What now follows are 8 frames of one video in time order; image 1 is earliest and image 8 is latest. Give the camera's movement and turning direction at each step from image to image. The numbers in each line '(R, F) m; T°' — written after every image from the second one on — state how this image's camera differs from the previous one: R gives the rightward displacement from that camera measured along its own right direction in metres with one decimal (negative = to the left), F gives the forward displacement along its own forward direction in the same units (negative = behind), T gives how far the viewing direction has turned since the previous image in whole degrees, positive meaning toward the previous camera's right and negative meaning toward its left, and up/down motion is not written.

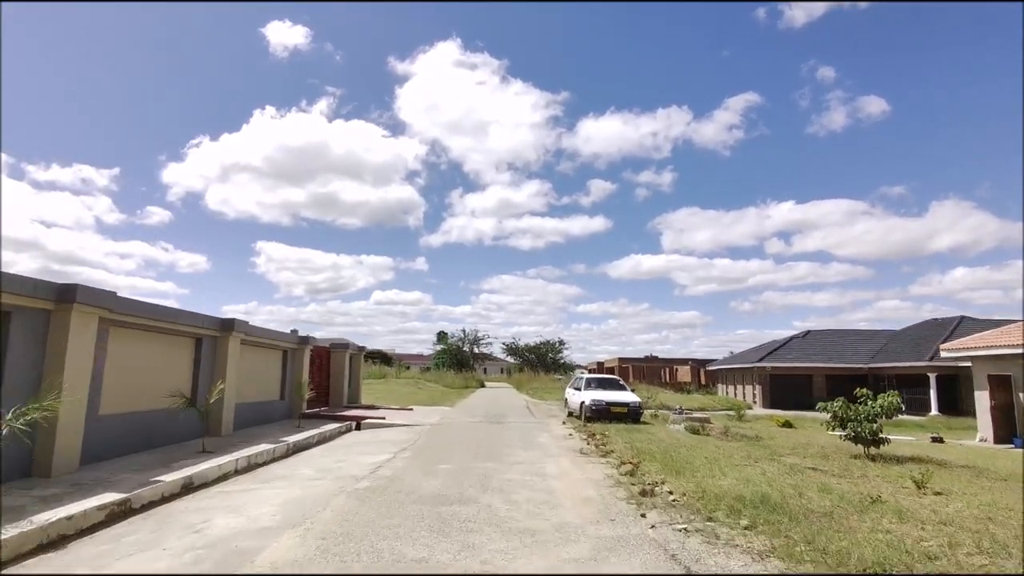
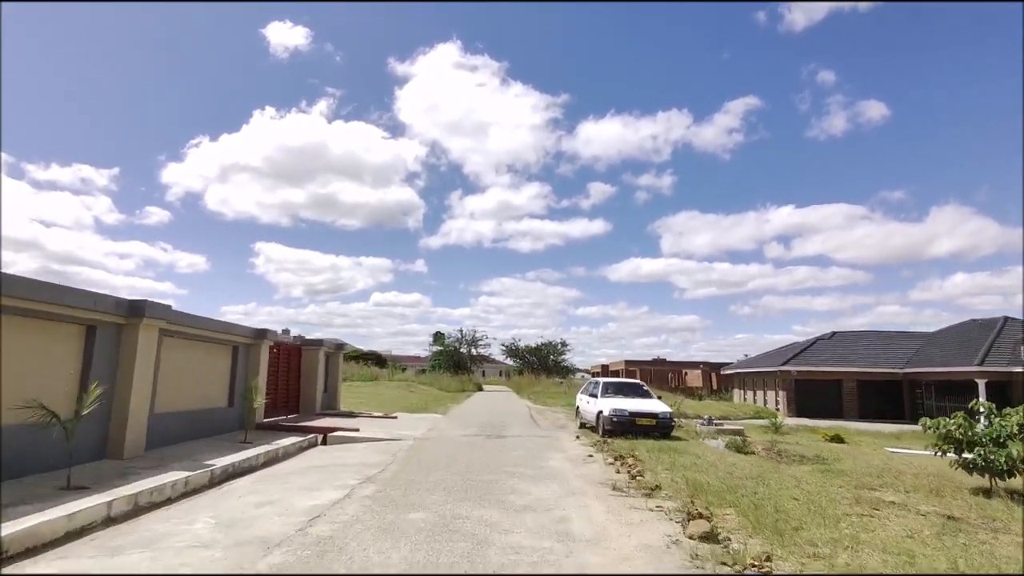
(-0.1, +3.2) m; 0°
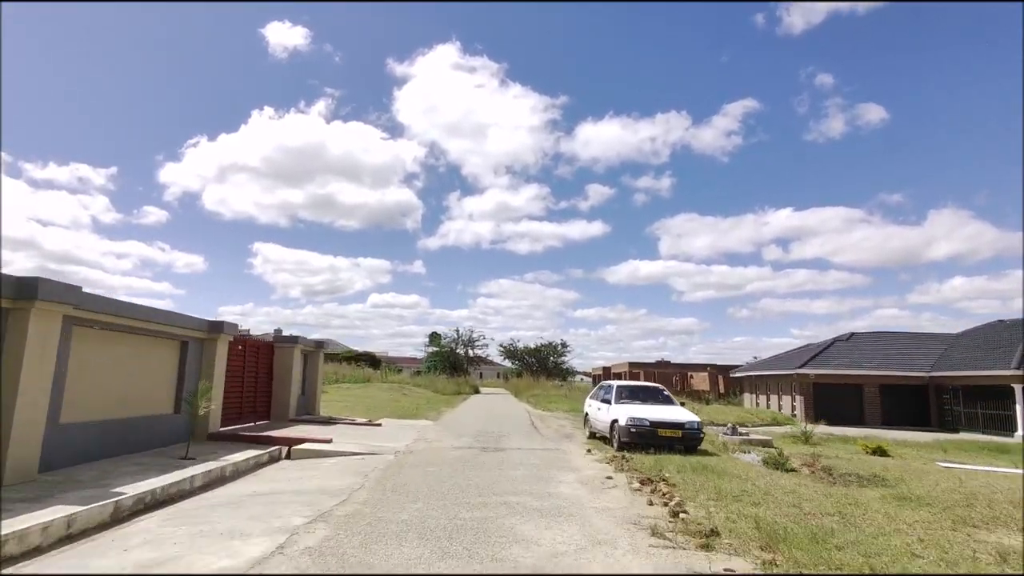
(-0.1, +2.2) m; 0°
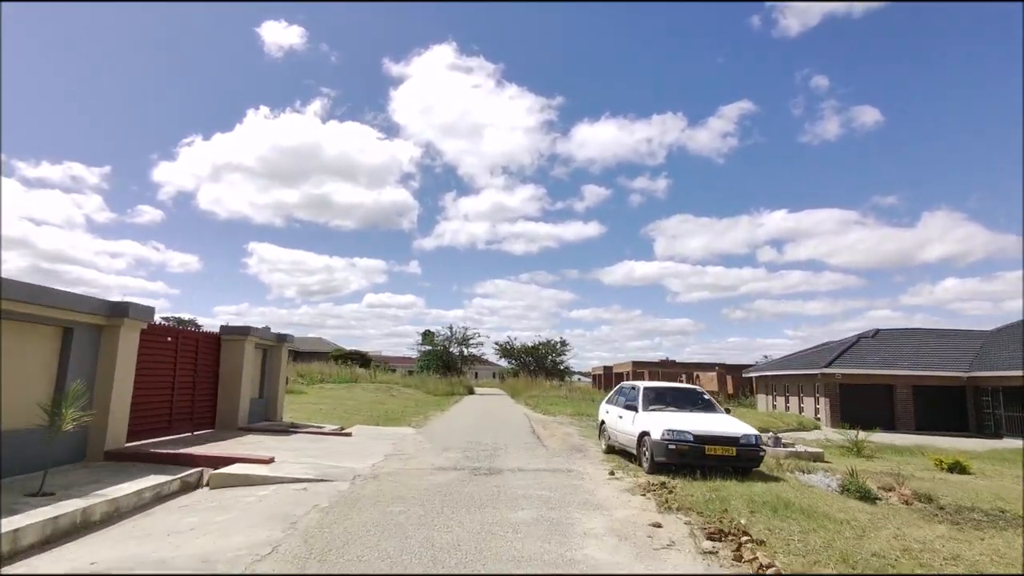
(-0.1, +3.0) m; 0°
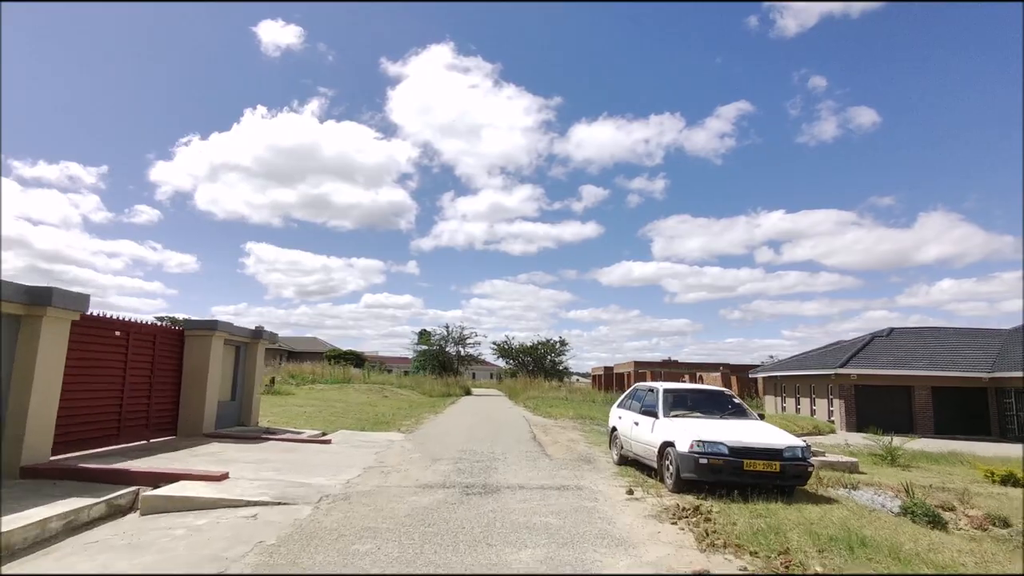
(0.0, +1.5) m; 0°
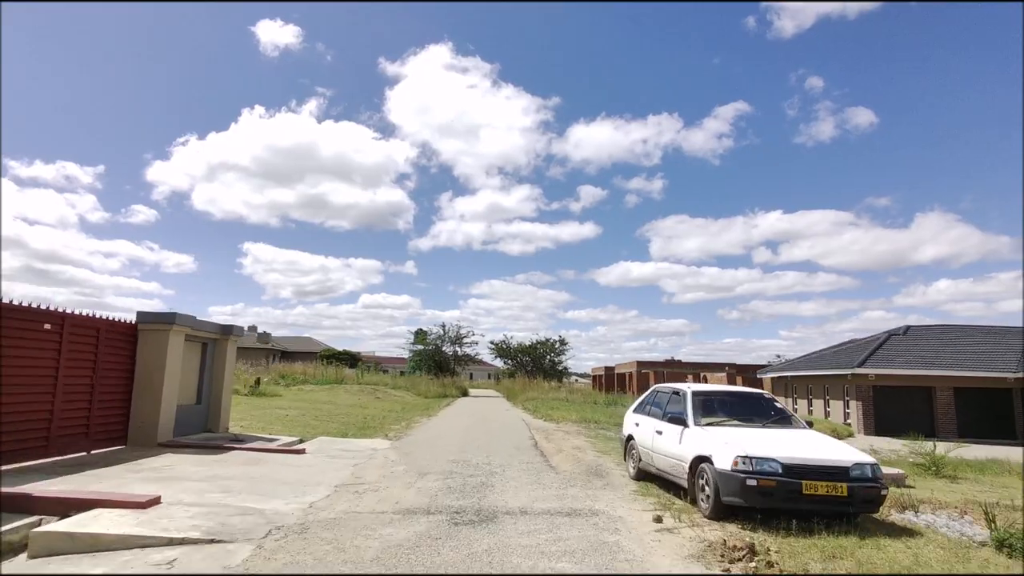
(0.0, +1.5) m; 0°
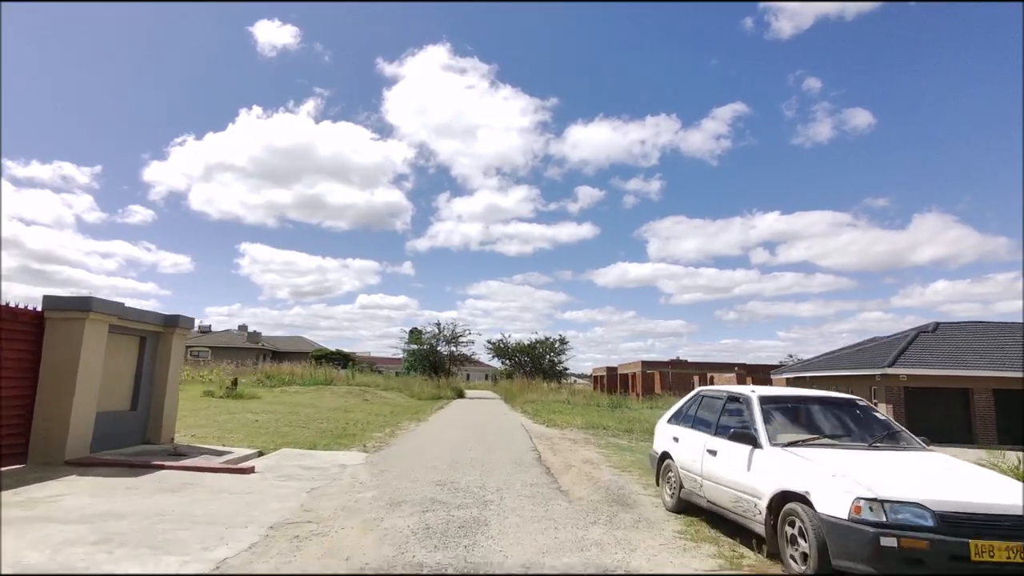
(0.0, +2.2) m; 0°
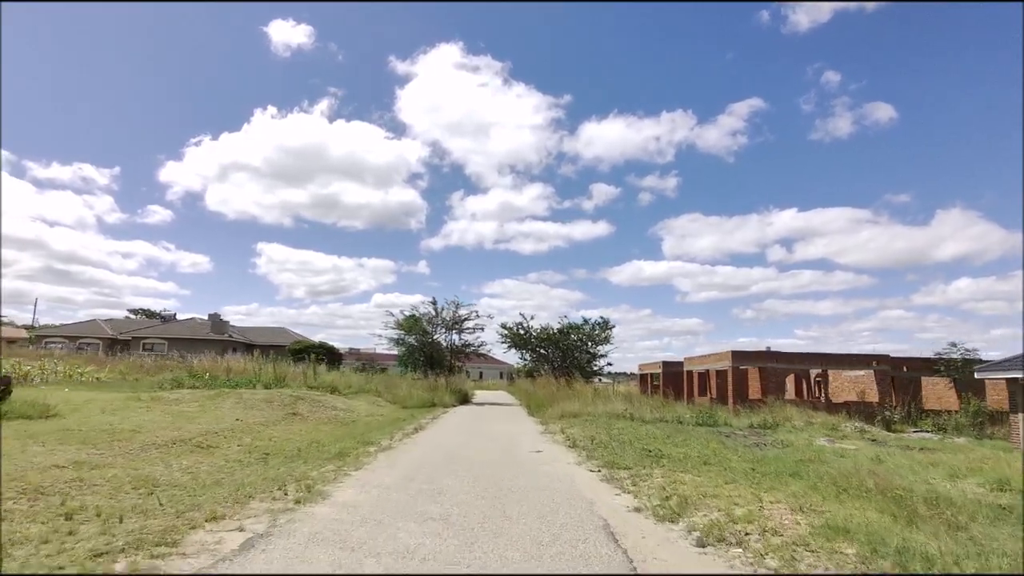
(-0.5, +13.4) m; -1°
